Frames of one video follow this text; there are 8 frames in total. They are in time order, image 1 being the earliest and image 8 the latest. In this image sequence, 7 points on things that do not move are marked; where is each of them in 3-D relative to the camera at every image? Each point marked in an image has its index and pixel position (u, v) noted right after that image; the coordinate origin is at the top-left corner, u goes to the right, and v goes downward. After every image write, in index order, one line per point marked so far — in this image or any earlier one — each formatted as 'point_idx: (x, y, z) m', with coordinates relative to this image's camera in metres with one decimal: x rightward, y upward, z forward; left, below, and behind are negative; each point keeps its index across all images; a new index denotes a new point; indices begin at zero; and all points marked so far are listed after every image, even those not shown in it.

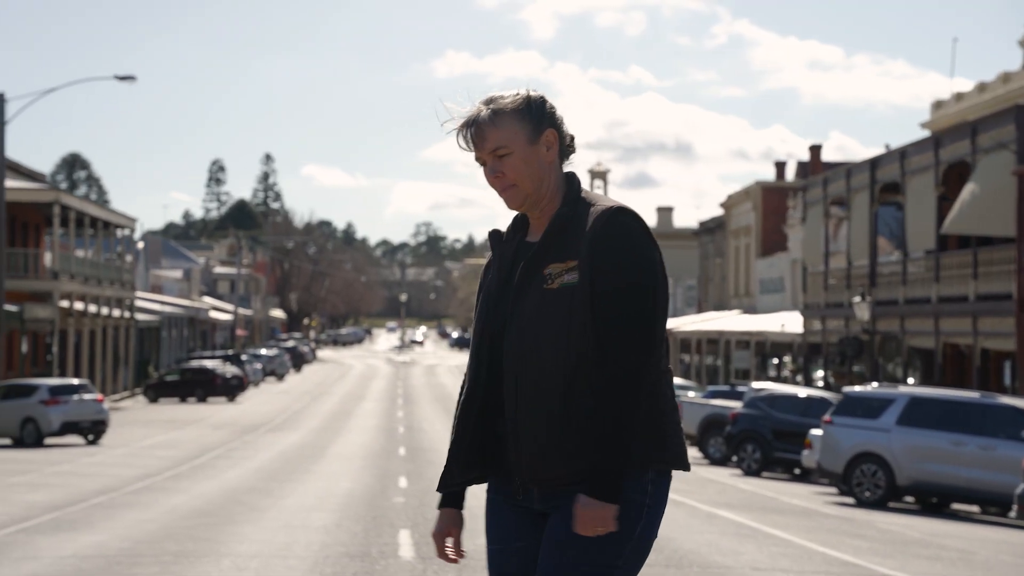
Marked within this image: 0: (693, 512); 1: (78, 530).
0: (+2.0, -2.4, +14.6) m
1: (-3.5, -2.0, +11.4) m
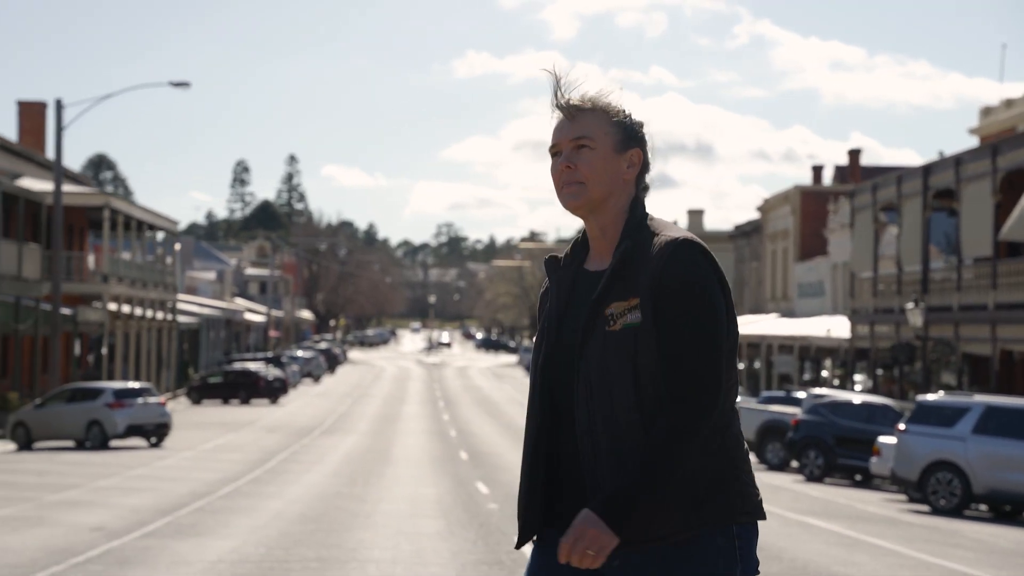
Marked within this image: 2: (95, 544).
0: (+3.0, -2.5, +14.8) m
1: (-2.6, -2.1, +11.7) m
2: (-3.3, -2.0, +10.8) m
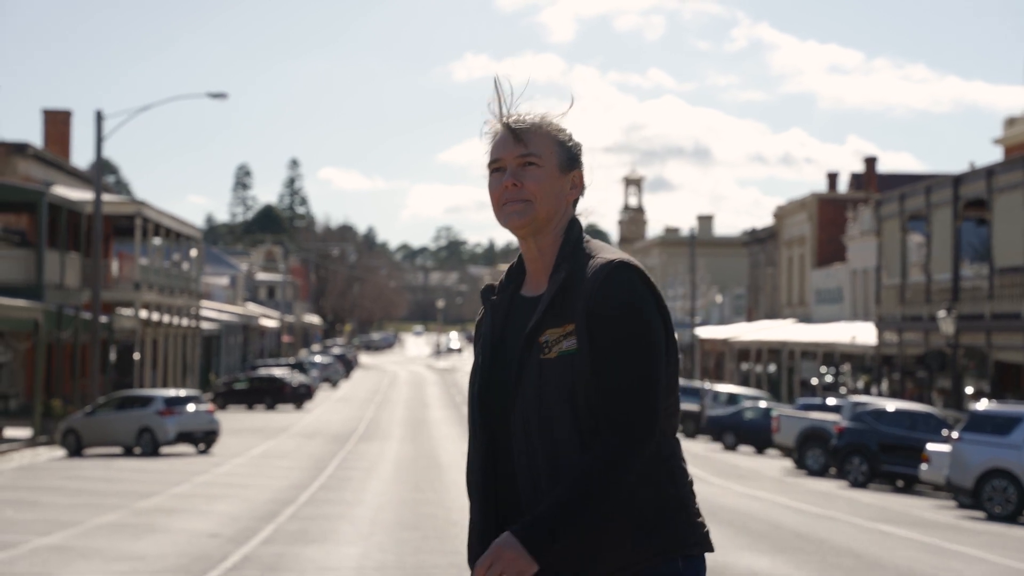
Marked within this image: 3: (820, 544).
0: (+3.9, -2.7, +15.4) m
1: (-1.7, -2.3, +12.3) m
2: (-2.4, -2.2, +11.3) m
3: (+2.9, -2.4, +13.0) m
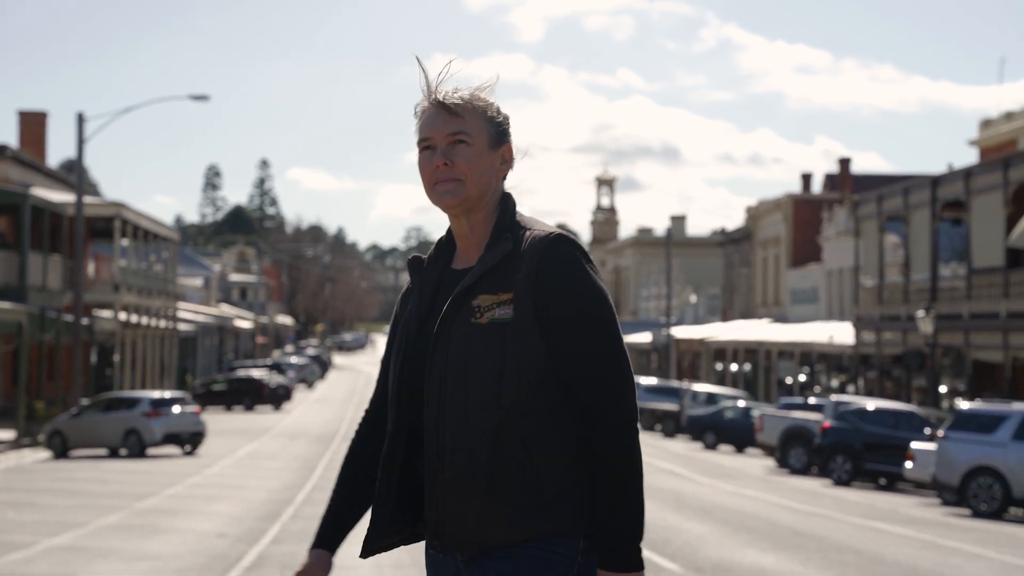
0: (+3.9, -2.7, +15.6) m
1: (-1.6, -2.3, +12.4) m
2: (-2.3, -2.2, +11.5) m
3: (+3.0, -2.5, +13.2) m
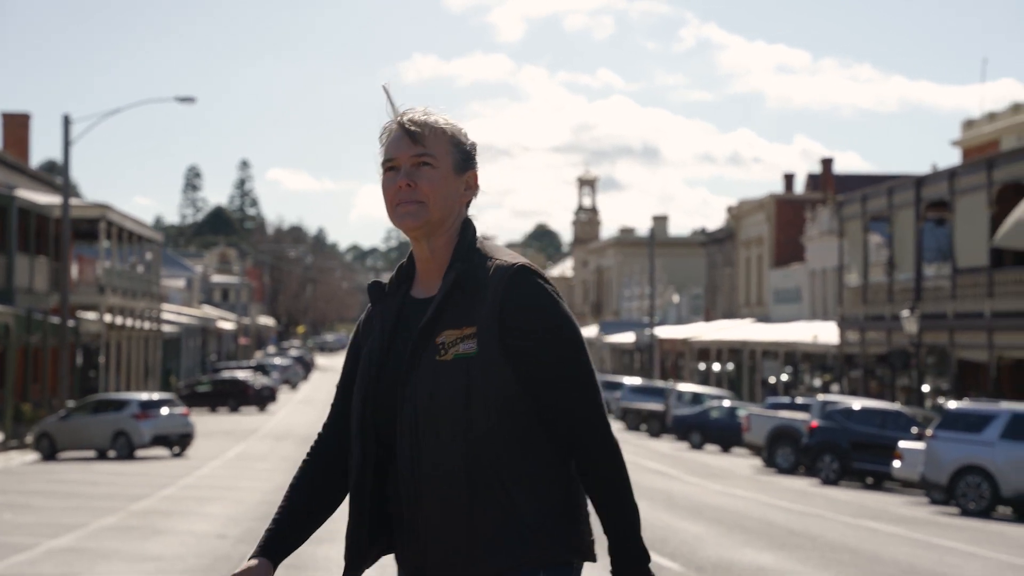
0: (+3.9, -2.7, +15.8) m
1: (-1.6, -2.3, +12.5) m
2: (-2.3, -2.2, +11.6) m
3: (+3.0, -2.5, +13.4) m
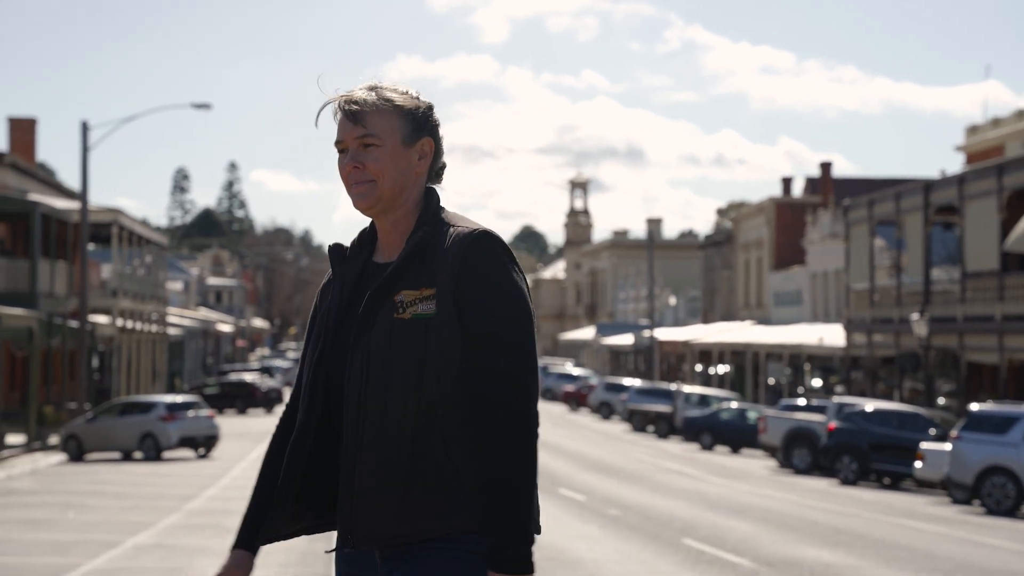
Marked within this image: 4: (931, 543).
0: (+4.4, -2.8, +16.4) m
1: (-1.0, -2.4, +13.0) m
2: (-1.7, -2.3, +12.1) m
3: (+3.6, -2.5, +13.9) m
4: (+4.1, -2.5, +13.5) m
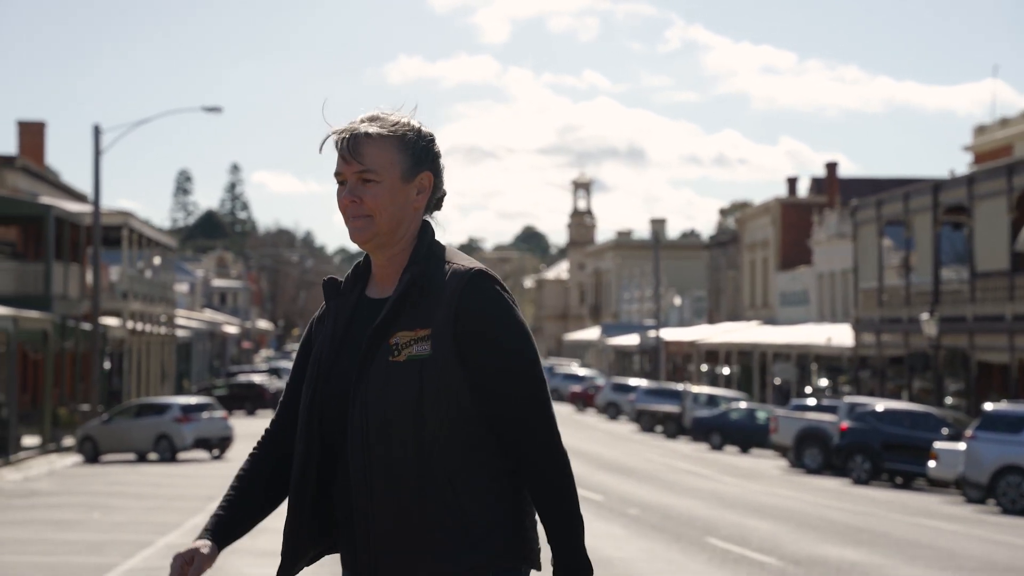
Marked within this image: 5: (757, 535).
0: (+4.7, -2.8, +16.5) m
1: (-0.7, -2.4, +13.2) m
2: (-1.4, -2.3, +12.2) m
3: (+3.8, -2.6, +14.1) m
4: (+4.4, -2.5, +13.7) m
5: (+2.5, -2.5, +13.9) m
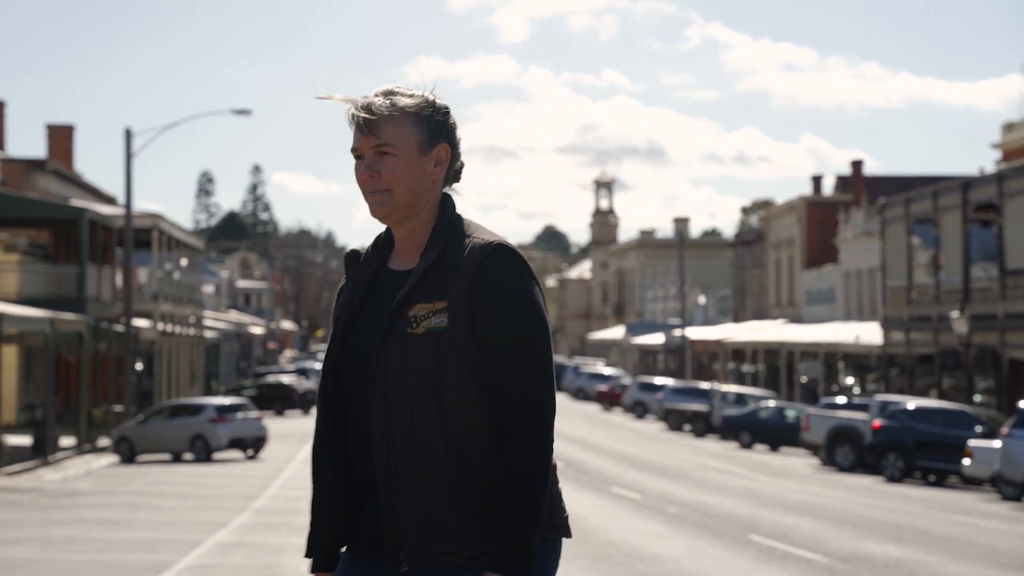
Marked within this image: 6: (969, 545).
0: (+5.2, -2.8, +16.6) m
1: (-0.3, -2.4, +13.4) m
2: (-1.0, -2.4, +12.4) m
3: (+4.3, -2.5, +14.2) m
4: (+4.8, -2.5, +13.8) m
5: (+3.0, -2.5, +14.0) m
6: (+4.3, -2.4, +12.9) m
